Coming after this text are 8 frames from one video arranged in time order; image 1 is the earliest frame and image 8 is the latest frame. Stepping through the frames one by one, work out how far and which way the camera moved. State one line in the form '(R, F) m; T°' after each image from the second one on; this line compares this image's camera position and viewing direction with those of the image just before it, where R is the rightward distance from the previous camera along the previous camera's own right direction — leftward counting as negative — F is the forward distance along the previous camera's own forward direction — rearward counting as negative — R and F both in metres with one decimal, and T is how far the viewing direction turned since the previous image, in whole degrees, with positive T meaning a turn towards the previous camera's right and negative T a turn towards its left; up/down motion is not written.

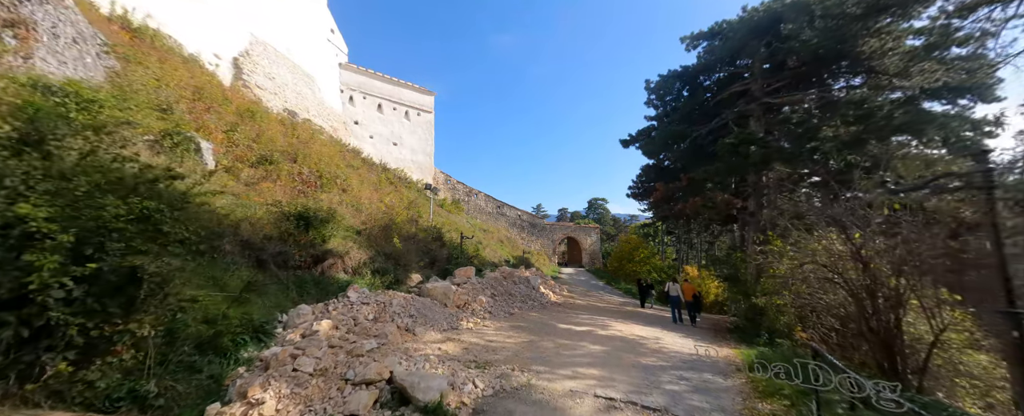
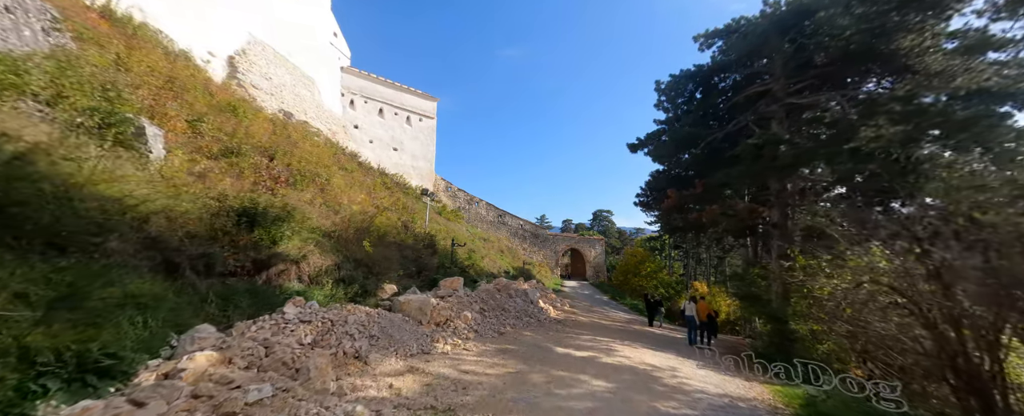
(+0.2, +0.8) m; -1°
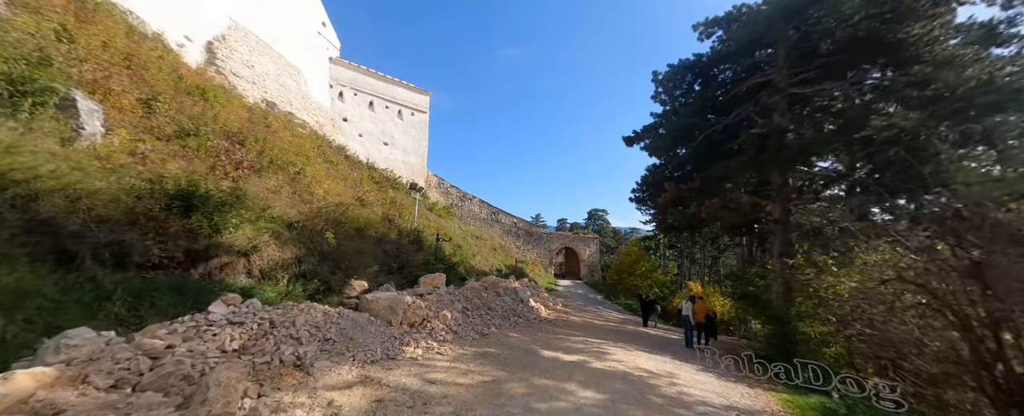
(+0.2, +0.5) m; +1°
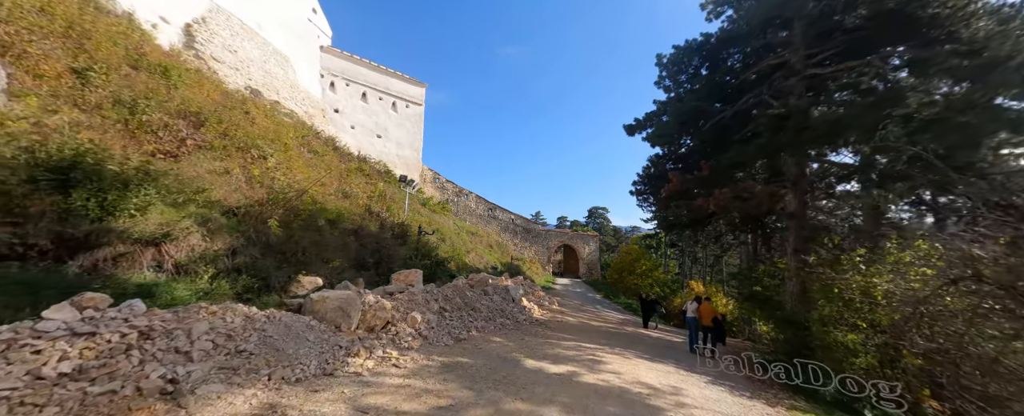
(+0.3, +0.7) m; 0°
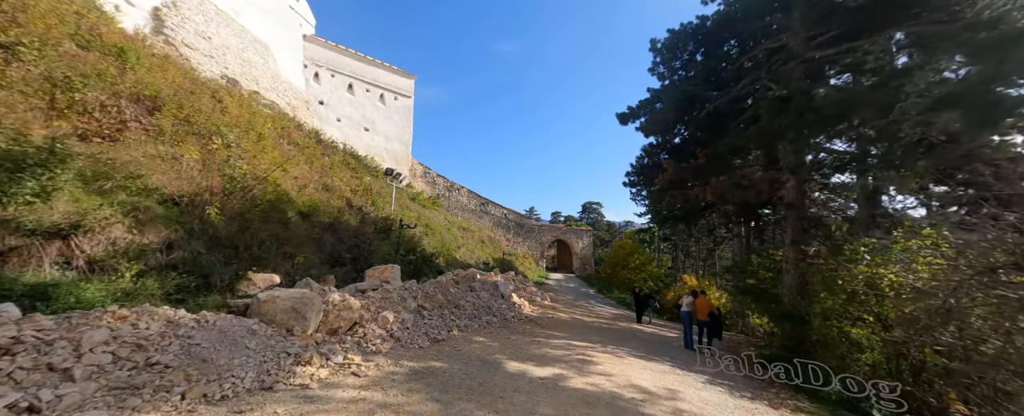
(+0.2, +0.4) m; +1°
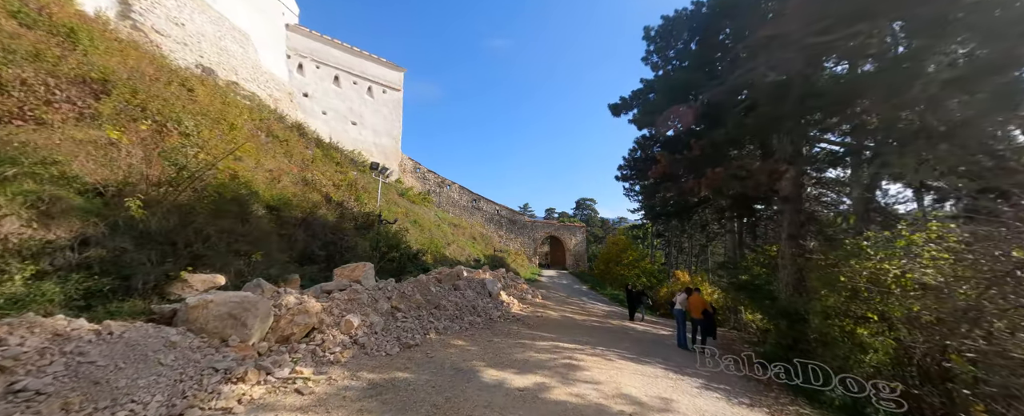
(+0.2, +0.4) m; +1°
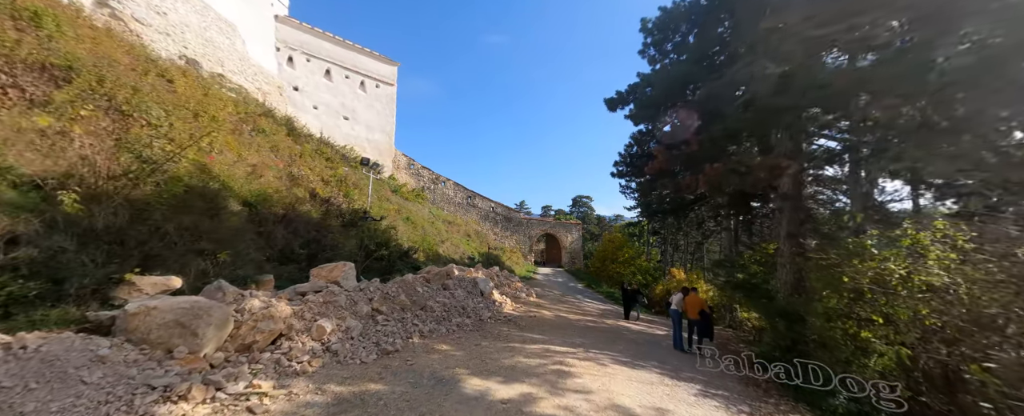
(+0.1, +0.3) m; +1°
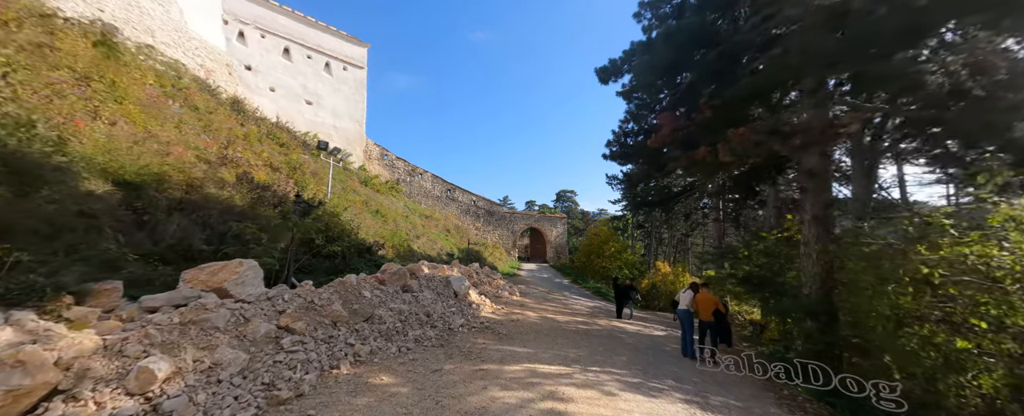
(+0.1, +1.4) m; +3°
